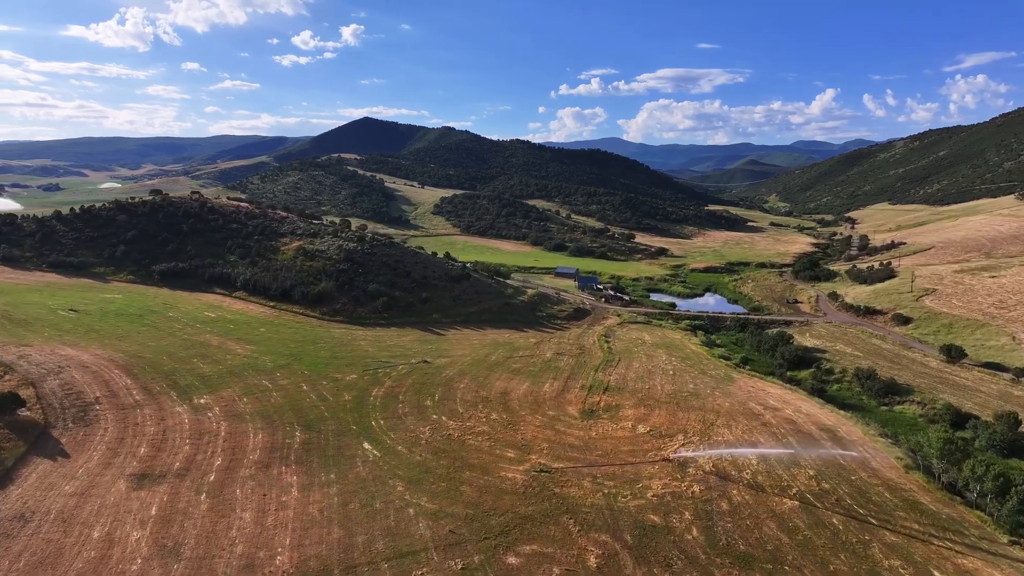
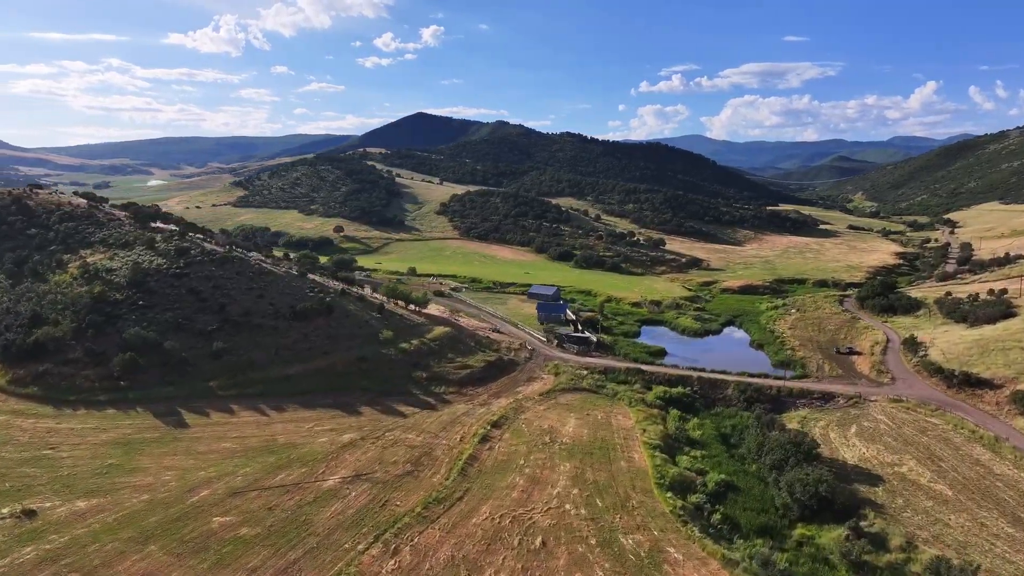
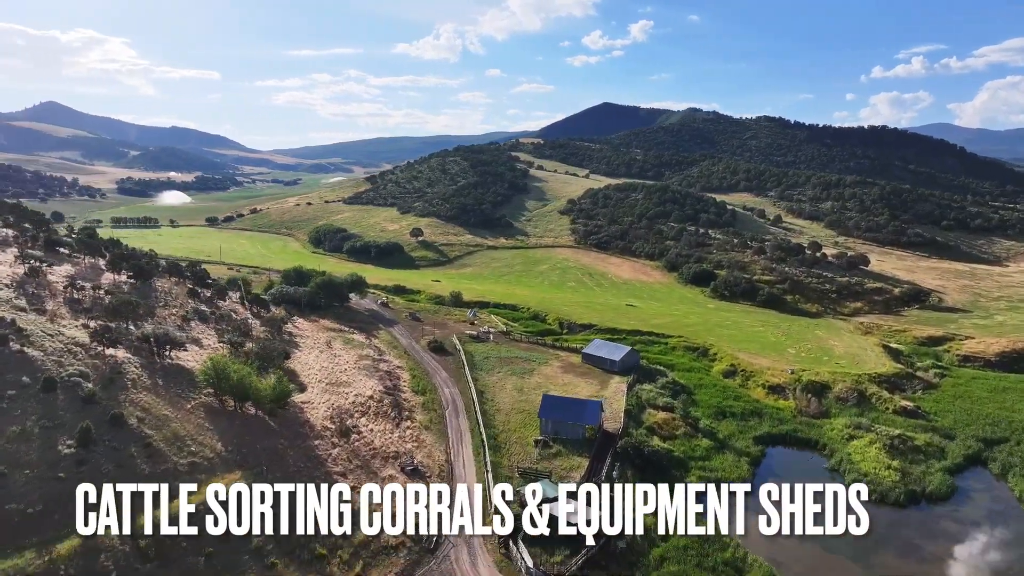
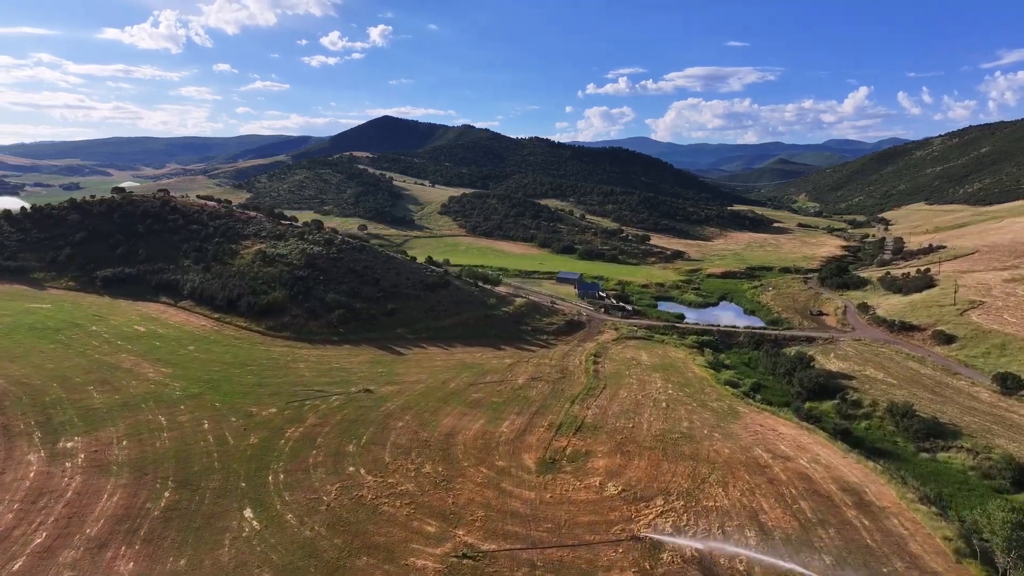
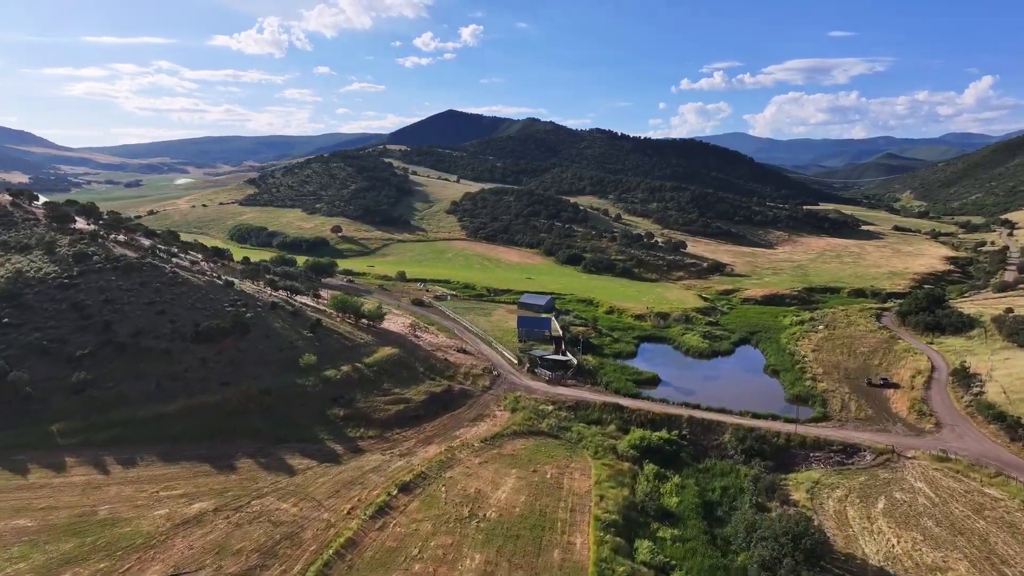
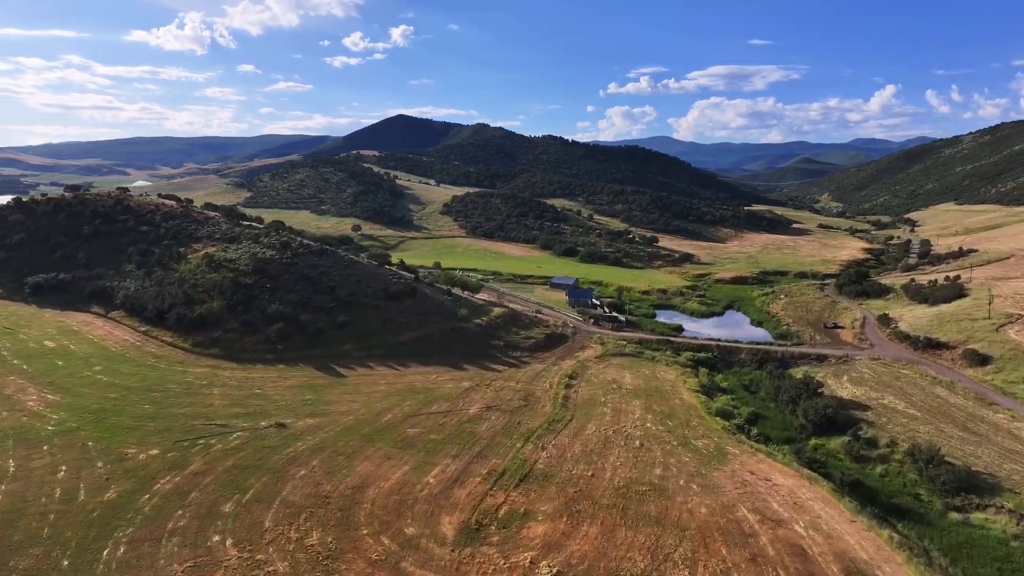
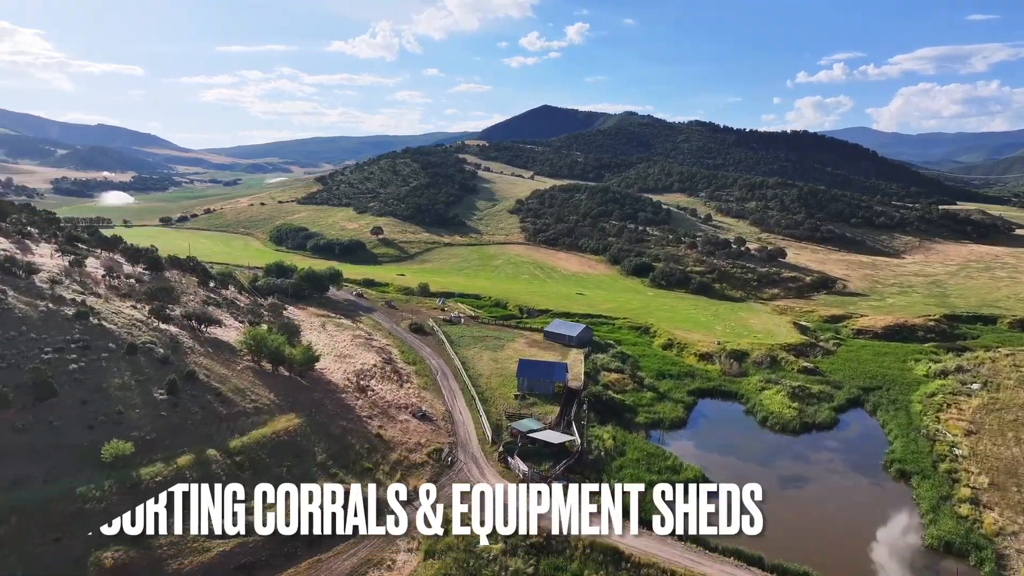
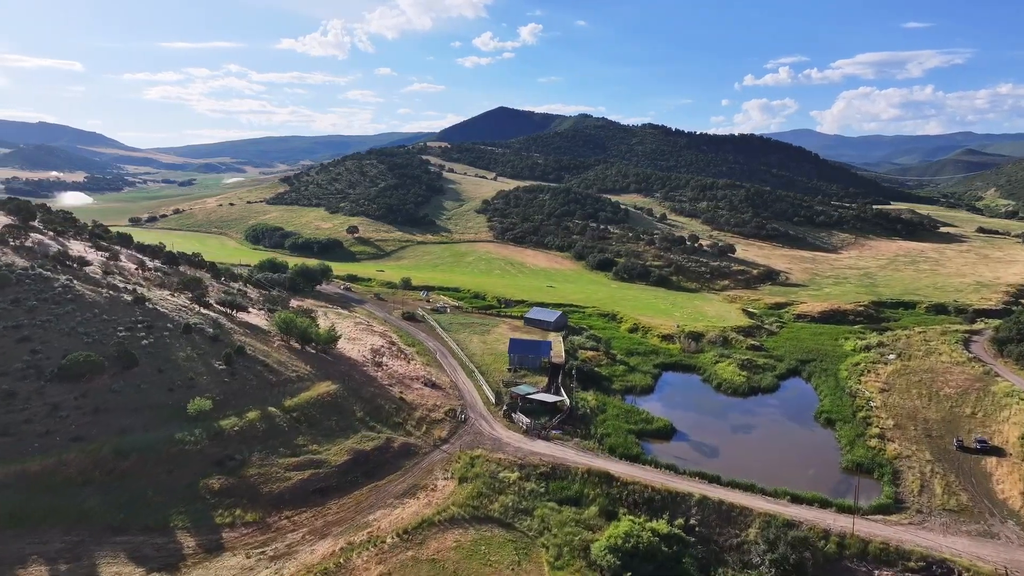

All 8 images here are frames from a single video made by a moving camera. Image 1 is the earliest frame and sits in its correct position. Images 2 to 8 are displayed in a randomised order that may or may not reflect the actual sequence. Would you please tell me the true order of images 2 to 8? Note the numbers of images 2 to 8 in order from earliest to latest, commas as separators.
4, 6, 2, 5, 8, 7, 3
